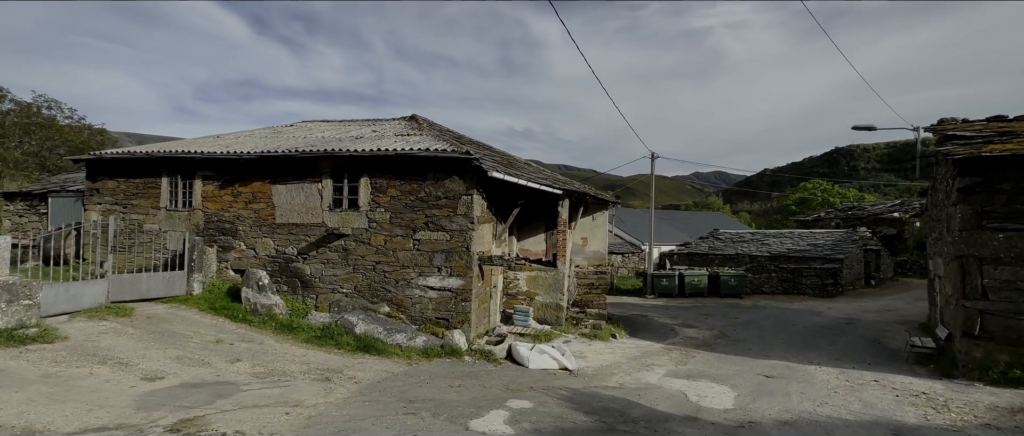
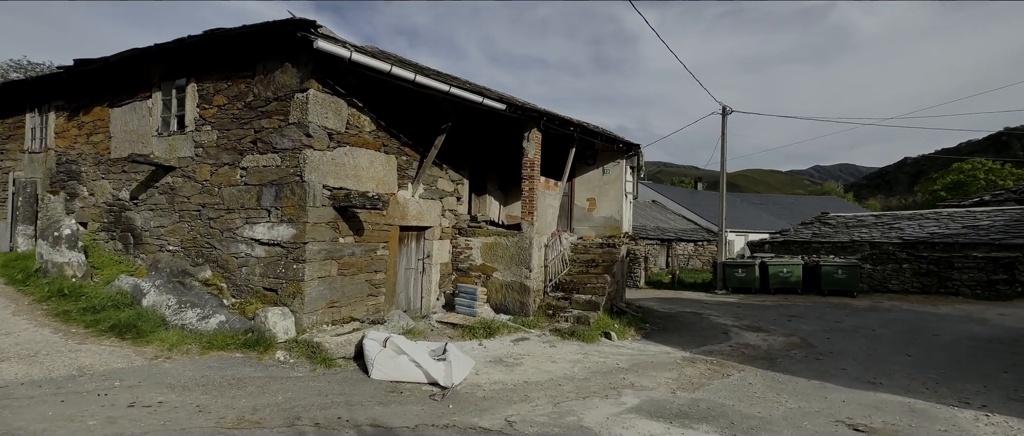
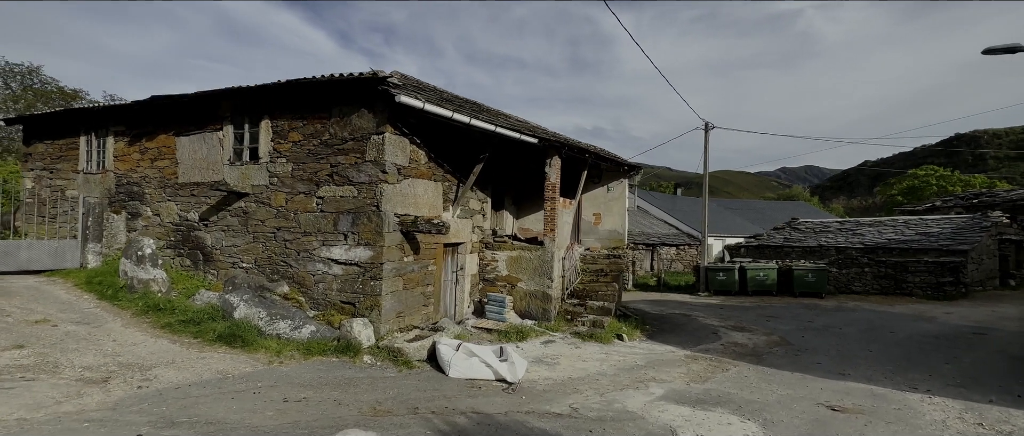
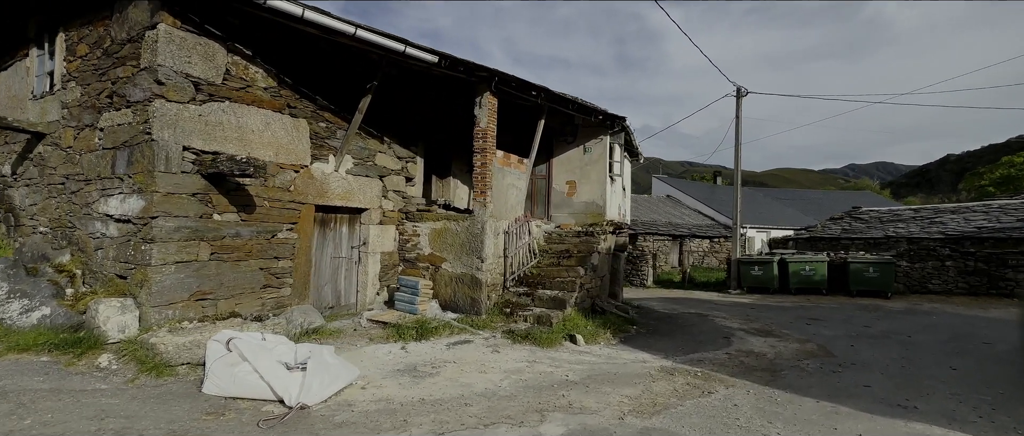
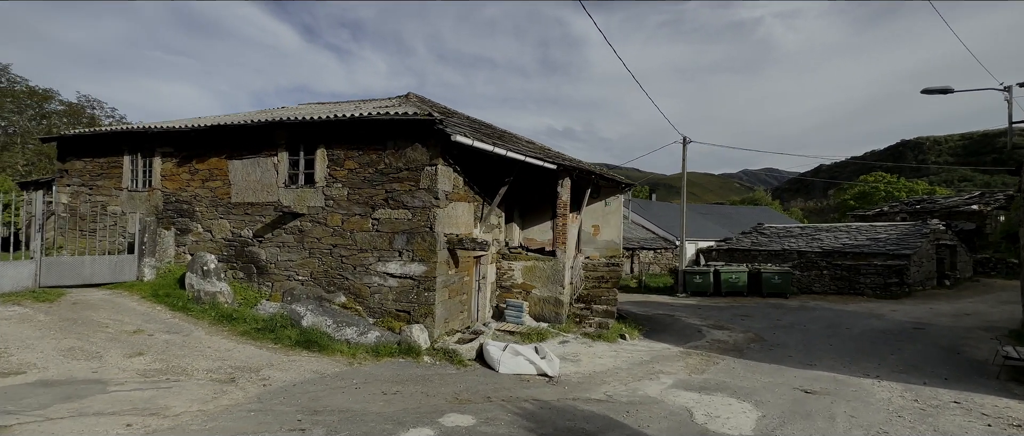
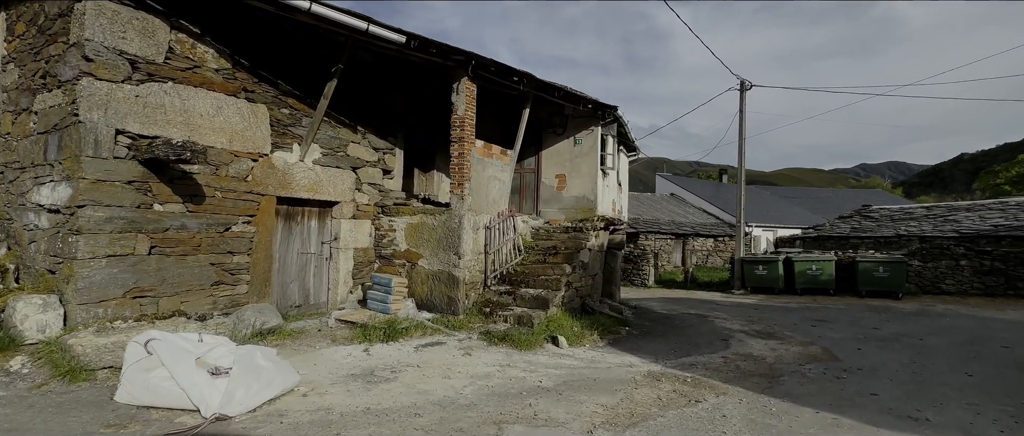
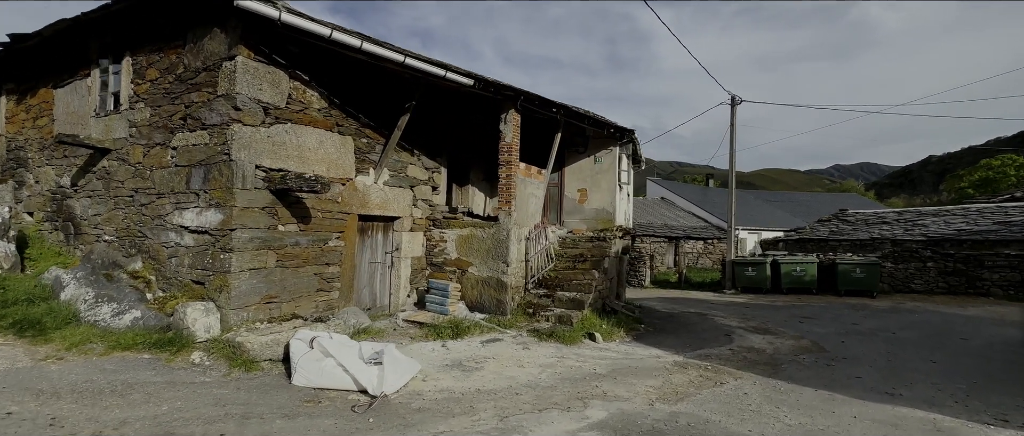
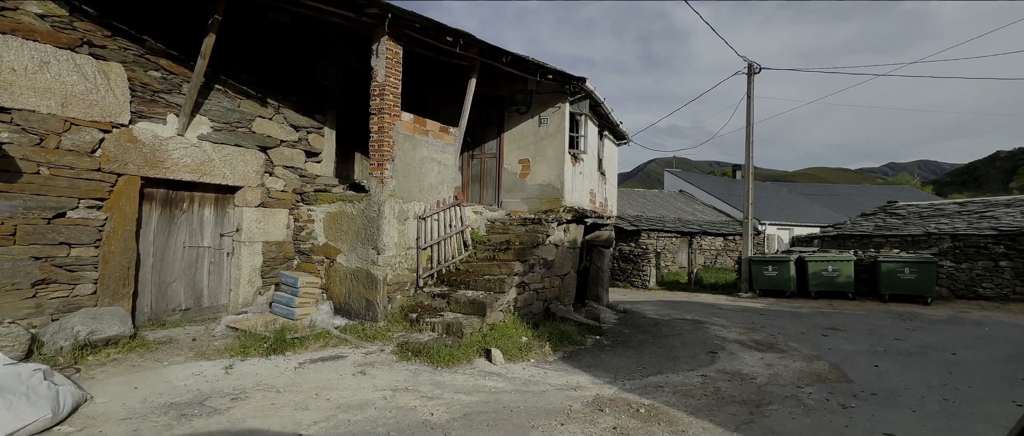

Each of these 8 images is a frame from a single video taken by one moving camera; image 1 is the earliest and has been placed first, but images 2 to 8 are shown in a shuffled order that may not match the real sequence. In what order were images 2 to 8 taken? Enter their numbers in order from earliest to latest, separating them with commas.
5, 3, 2, 7, 4, 6, 8
